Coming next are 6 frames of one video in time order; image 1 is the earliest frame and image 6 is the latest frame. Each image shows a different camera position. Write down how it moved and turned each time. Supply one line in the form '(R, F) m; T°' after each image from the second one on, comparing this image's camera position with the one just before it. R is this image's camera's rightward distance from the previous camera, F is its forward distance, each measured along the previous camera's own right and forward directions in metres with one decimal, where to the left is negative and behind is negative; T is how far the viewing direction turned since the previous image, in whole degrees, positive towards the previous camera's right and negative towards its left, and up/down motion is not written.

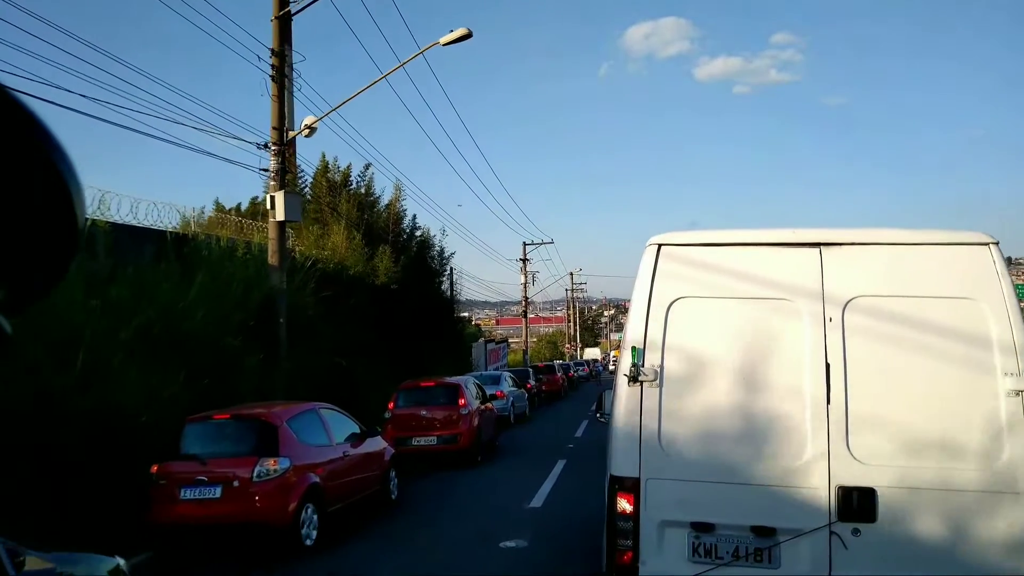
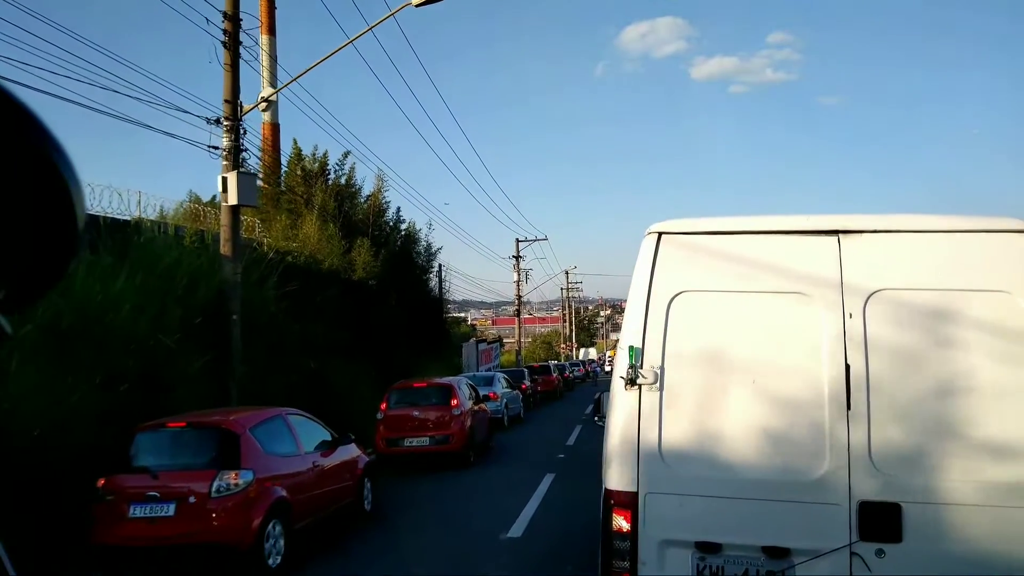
(0.0, +0.4) m; 0°
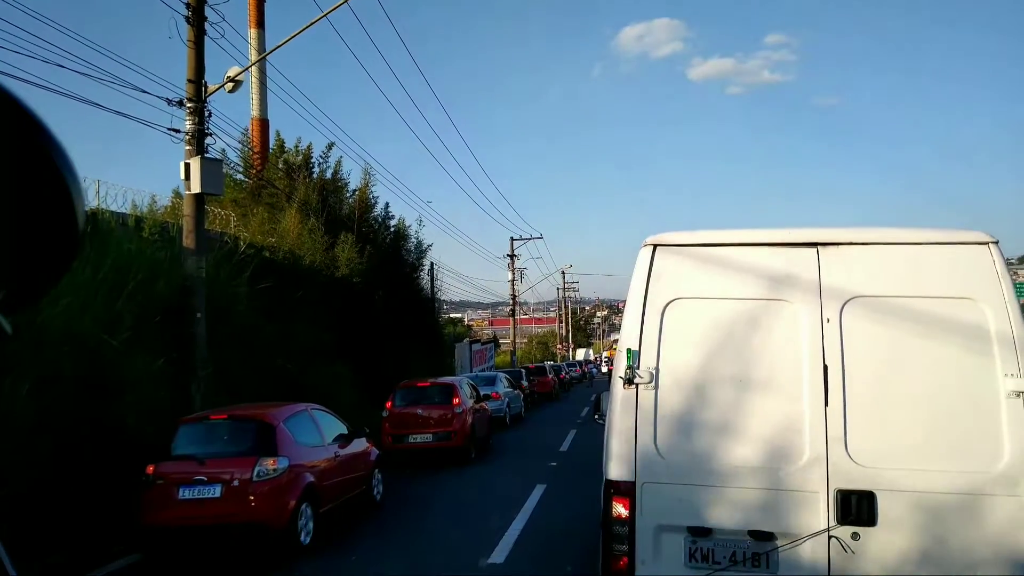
(0.0, -0.3) m; 0°
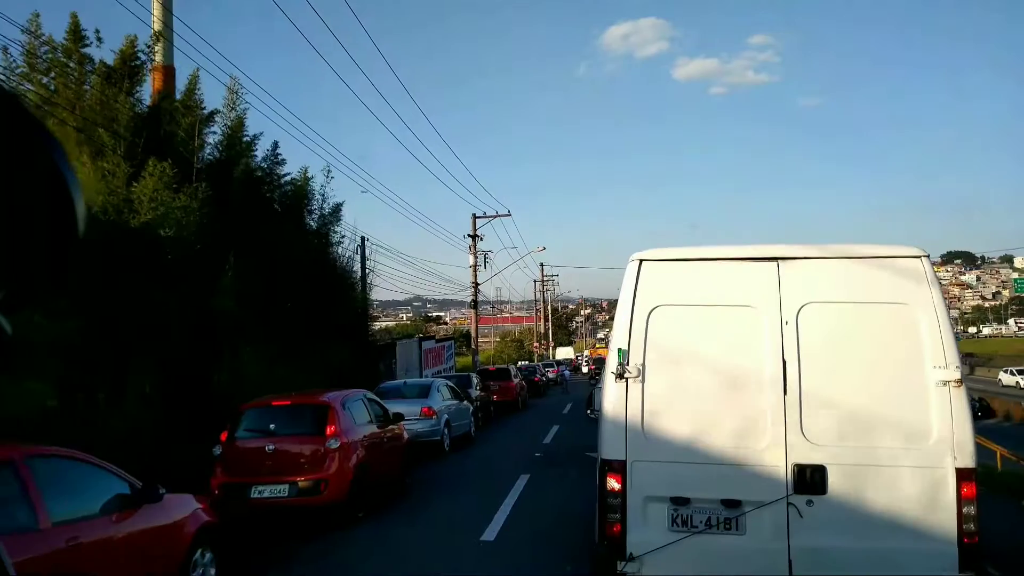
(-0.1, -0.6) m; +1°
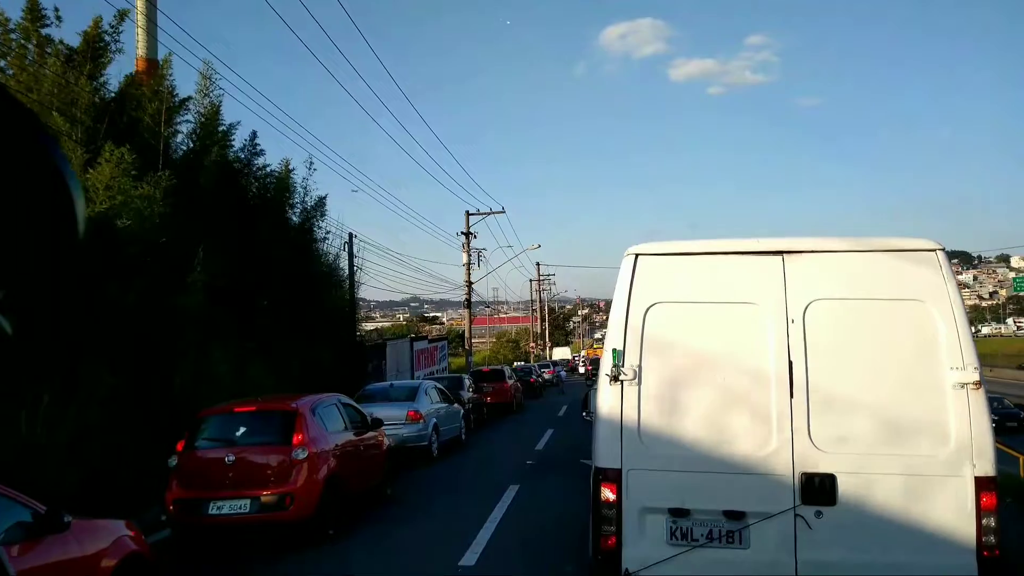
(+0.1, +0.3) m; 0°
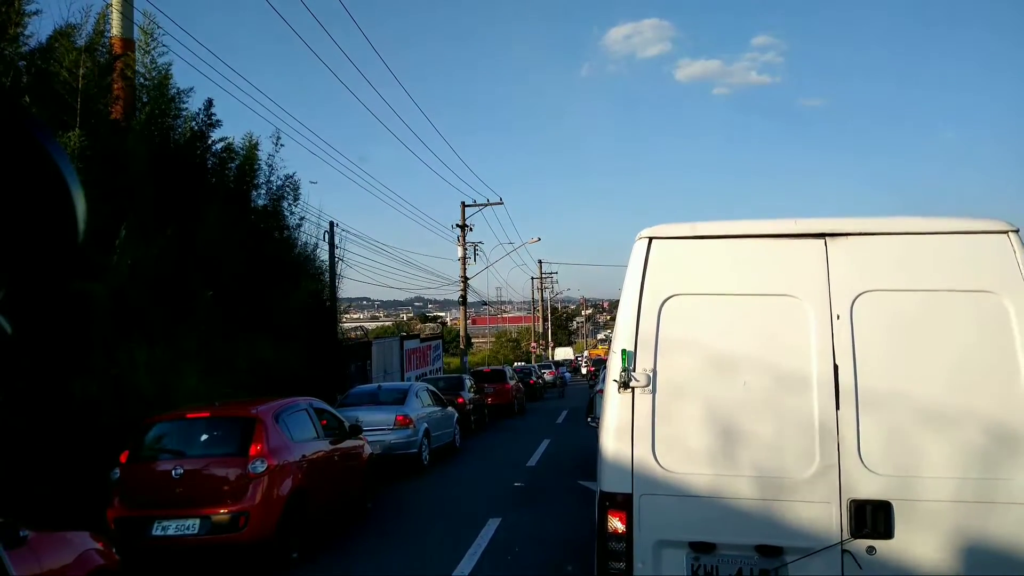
(+0.1, +0.6) m; 0°
